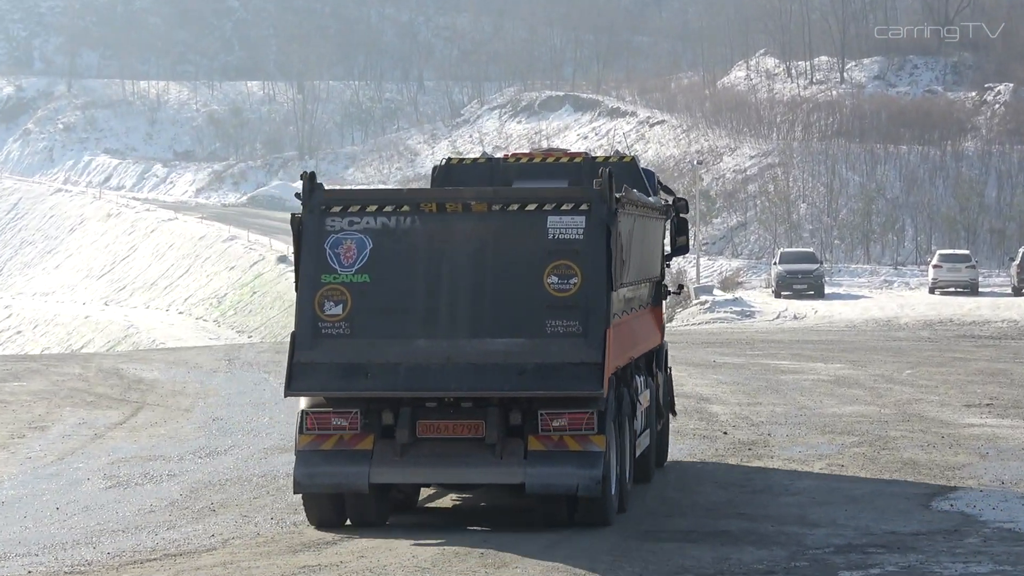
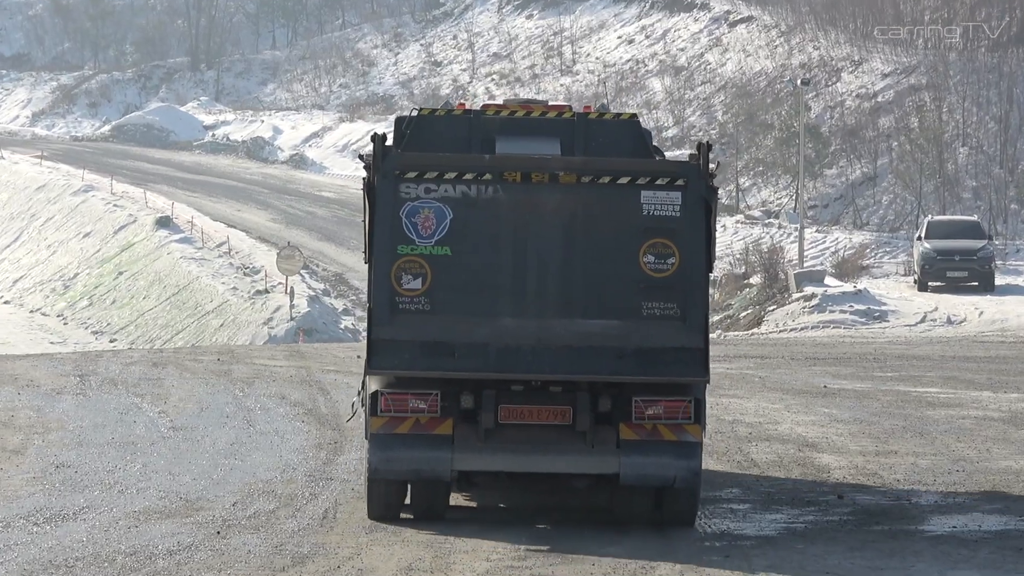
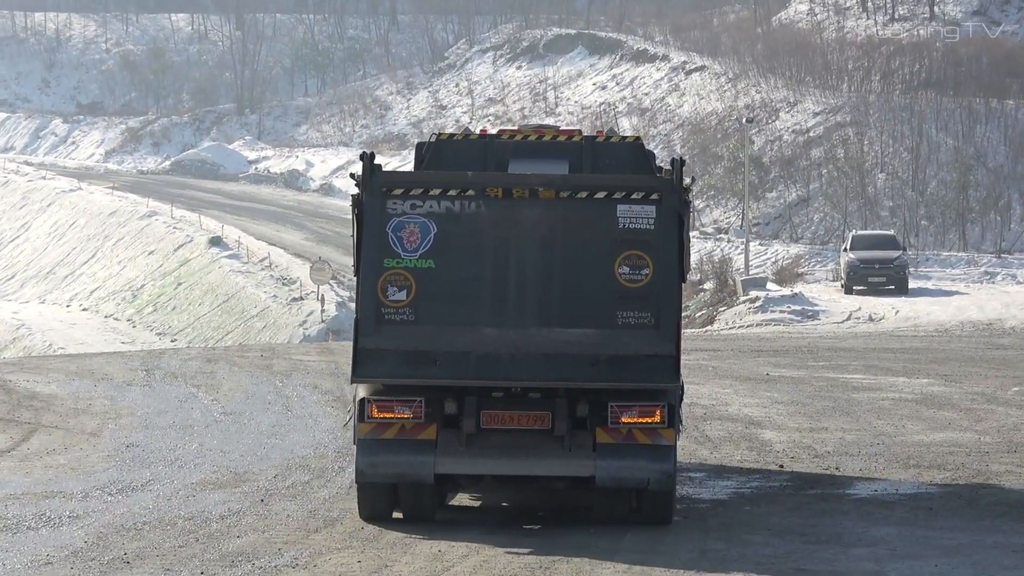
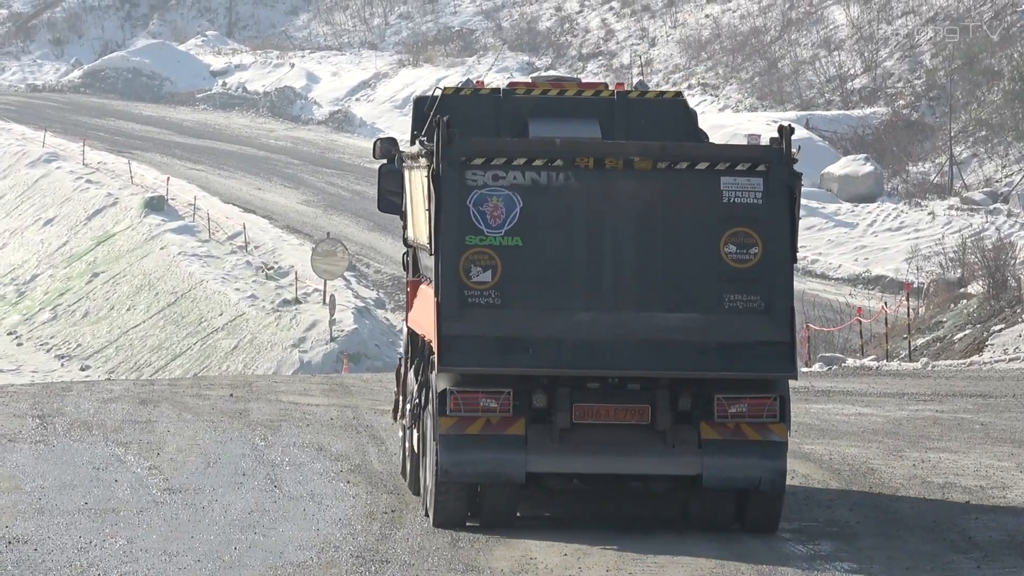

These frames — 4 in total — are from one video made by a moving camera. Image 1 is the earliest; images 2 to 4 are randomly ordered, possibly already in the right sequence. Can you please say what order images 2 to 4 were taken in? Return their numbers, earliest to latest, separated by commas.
3, 2, 4
